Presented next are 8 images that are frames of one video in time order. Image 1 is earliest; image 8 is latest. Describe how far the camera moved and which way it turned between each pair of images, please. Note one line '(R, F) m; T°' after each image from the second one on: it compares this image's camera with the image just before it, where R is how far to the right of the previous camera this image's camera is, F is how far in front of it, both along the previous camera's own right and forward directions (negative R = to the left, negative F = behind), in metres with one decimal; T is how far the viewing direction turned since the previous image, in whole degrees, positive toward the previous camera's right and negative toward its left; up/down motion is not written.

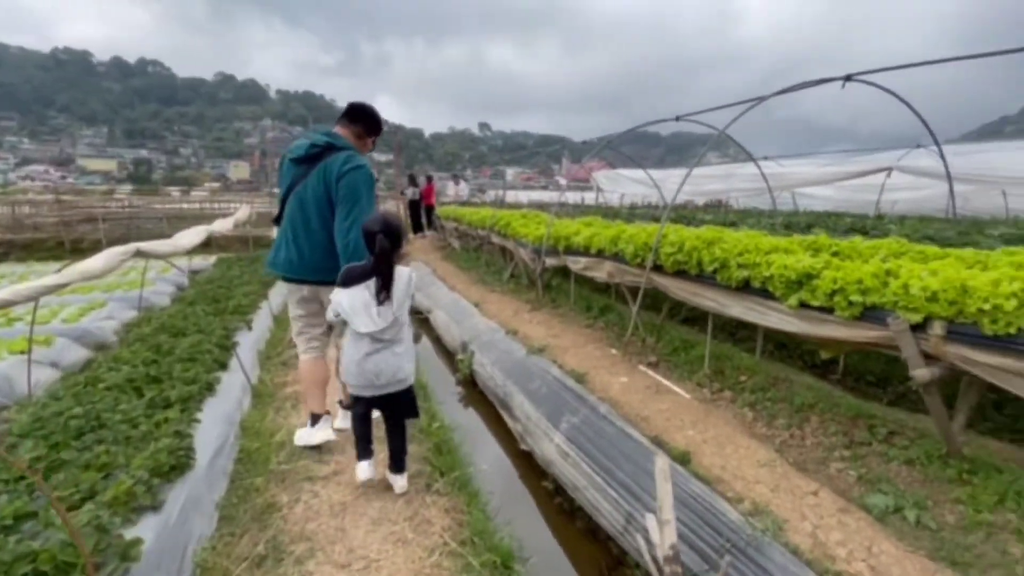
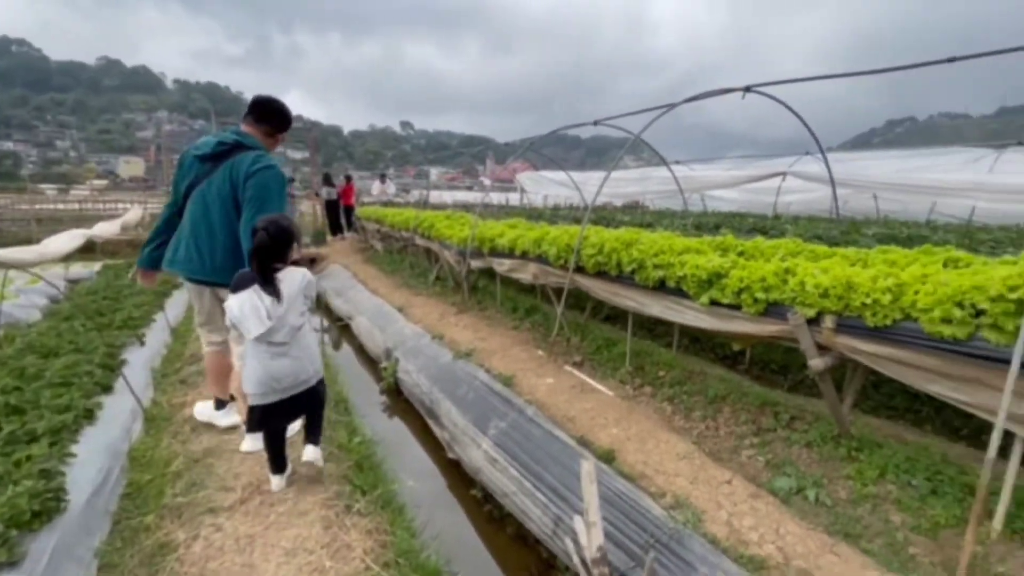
(0.0, +0.1) m; +9°
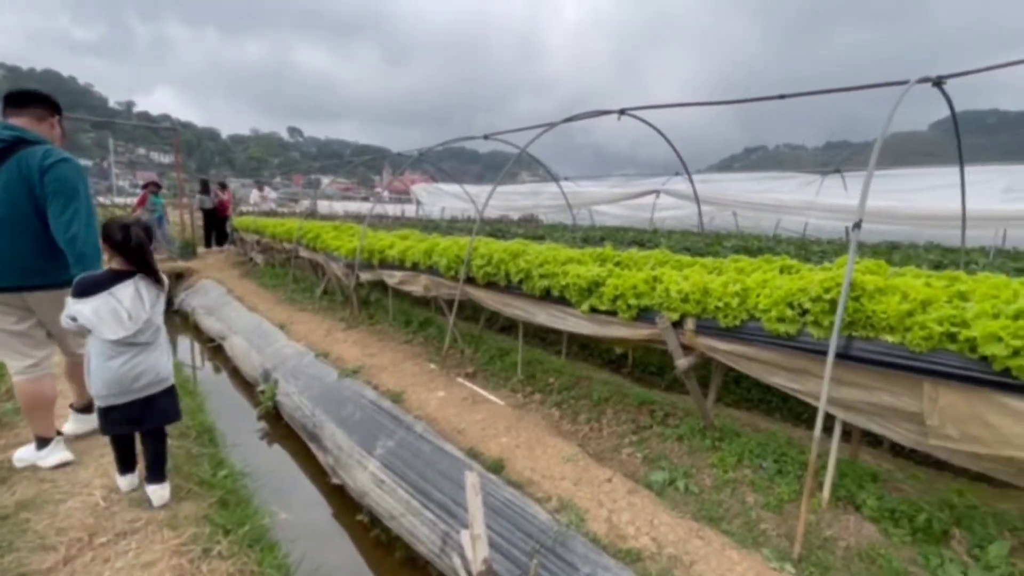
(+0.1, 0.0) m; +12°
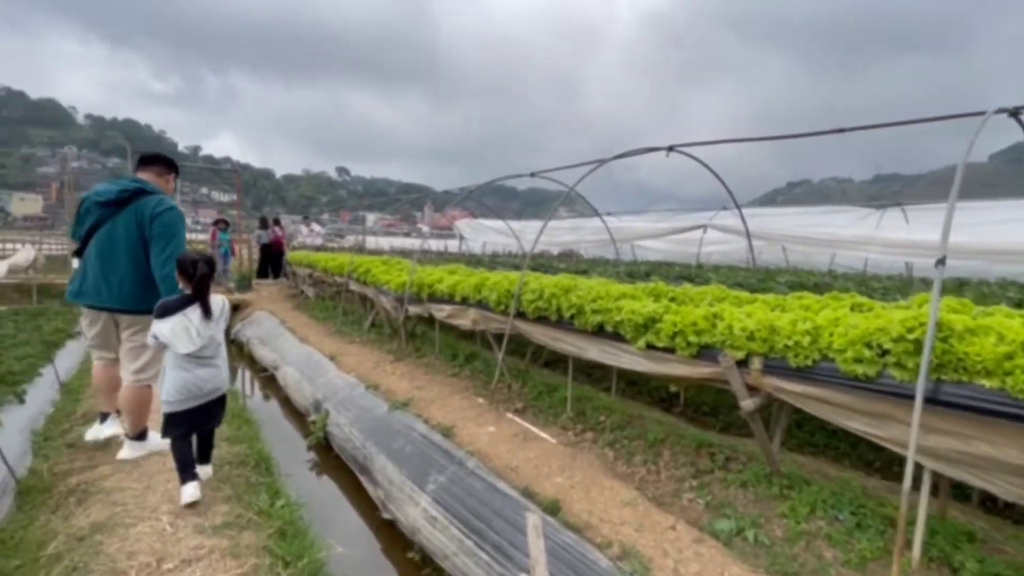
(-0.2, 0.0) m; -4°
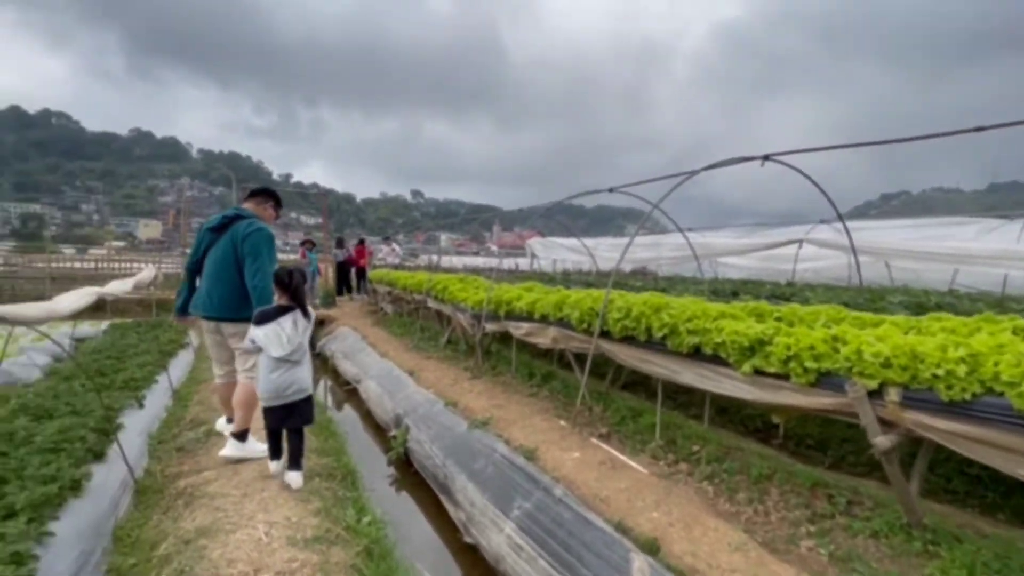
(-0.2, +0.1) m; -8°
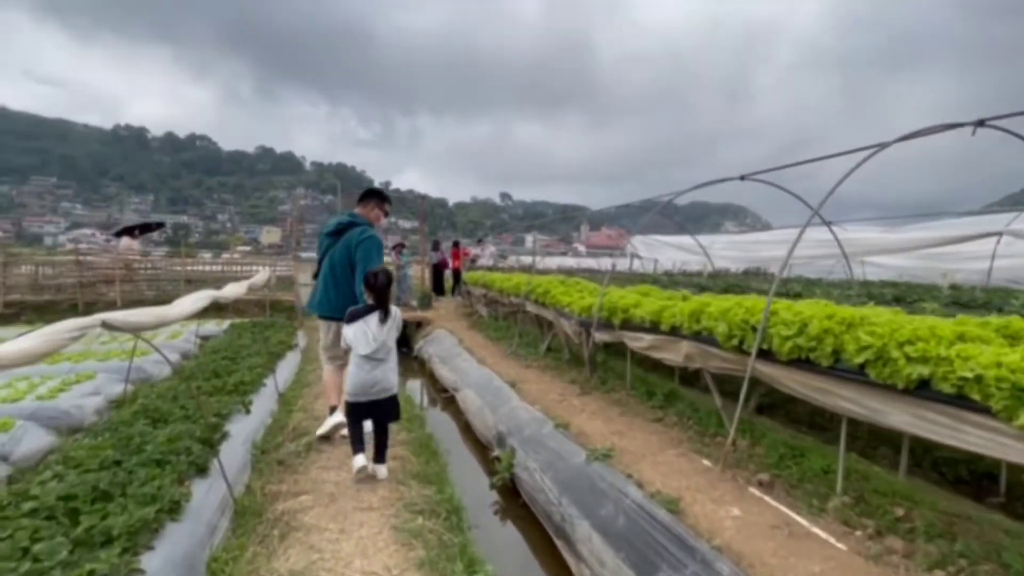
(-0.4, +0.8) m; -10°
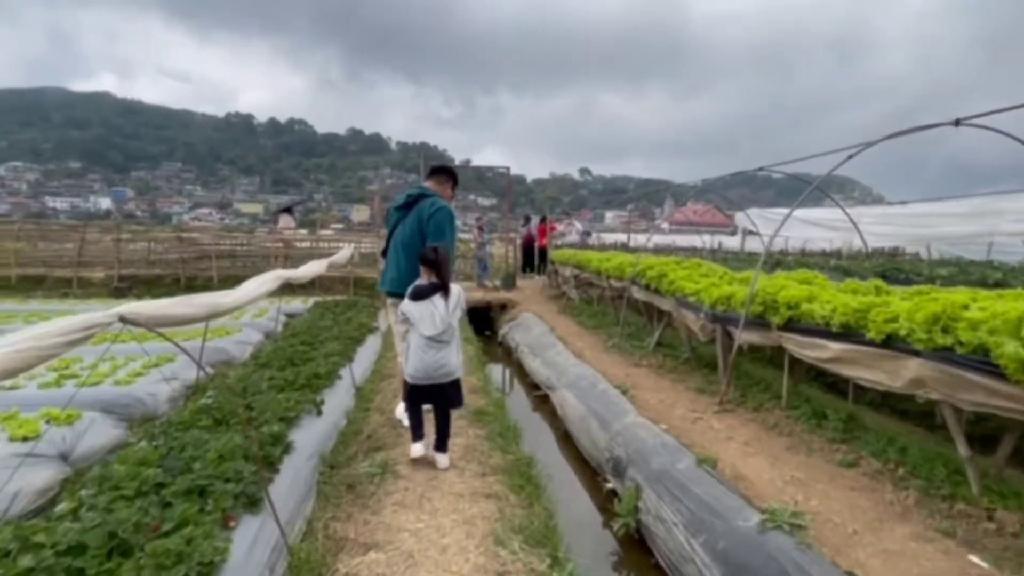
(-0.5, +1.3) m; -9°
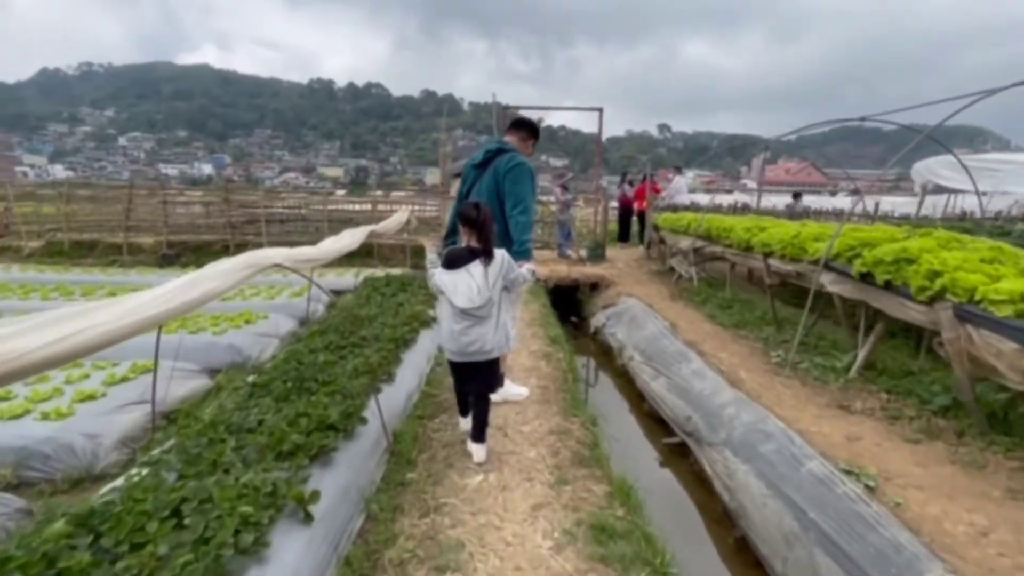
(-0.5, +2.7) m; -8°
